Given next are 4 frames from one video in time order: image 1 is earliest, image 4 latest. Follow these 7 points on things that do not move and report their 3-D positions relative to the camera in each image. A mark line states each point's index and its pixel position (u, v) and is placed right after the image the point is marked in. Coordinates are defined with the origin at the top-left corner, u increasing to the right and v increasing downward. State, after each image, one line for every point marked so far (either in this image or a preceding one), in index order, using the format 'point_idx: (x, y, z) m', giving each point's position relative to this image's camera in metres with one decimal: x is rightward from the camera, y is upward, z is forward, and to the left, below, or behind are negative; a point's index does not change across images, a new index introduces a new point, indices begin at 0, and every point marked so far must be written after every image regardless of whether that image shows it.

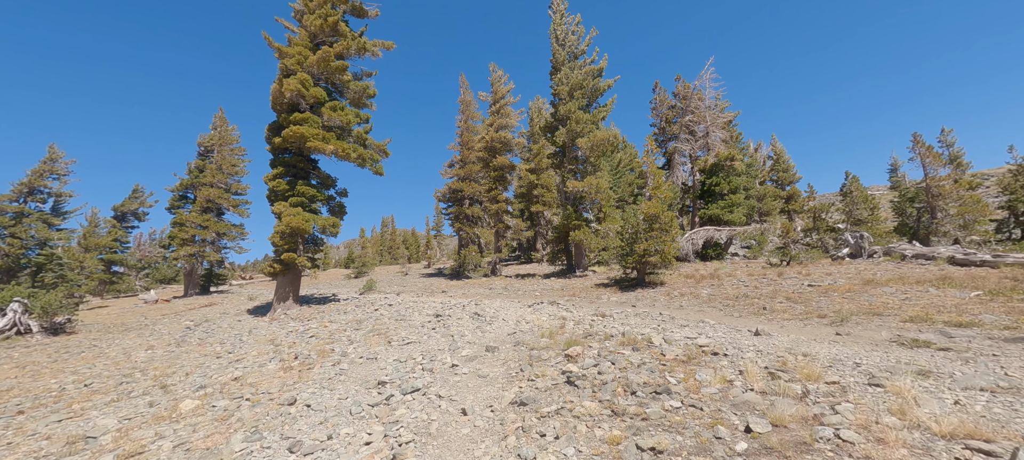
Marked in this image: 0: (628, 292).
0: (+5.1, -2.7, +16.0) m
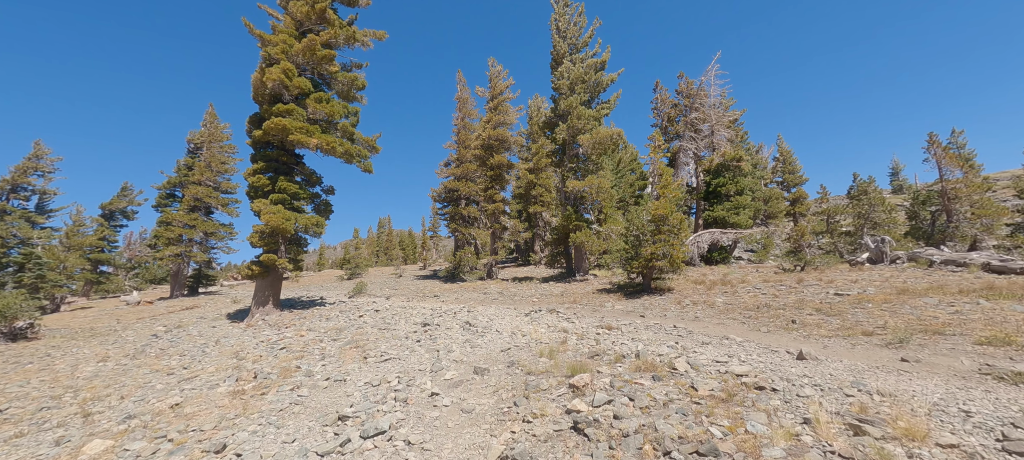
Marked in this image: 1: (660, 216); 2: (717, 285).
0: (+4.9, -2.8, +14.8) m
1: (+6.3, +0.6, +15.4) m
2: (+8.8, -2.3, +15.7) m
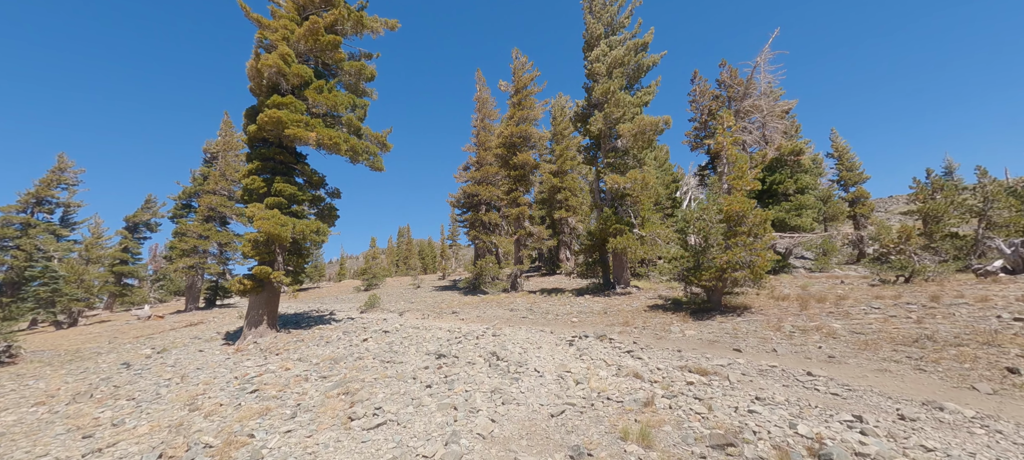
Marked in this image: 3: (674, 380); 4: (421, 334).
0: (+6.1, -2.9, +11.5) m
1: (+7.4, +0.5, +12.2) m
2: (+10.0, -2.4, +12.3) m
3: (+2.9, -2.6, +6.5) m
4: (-3.4, -3.9, +13.8) m
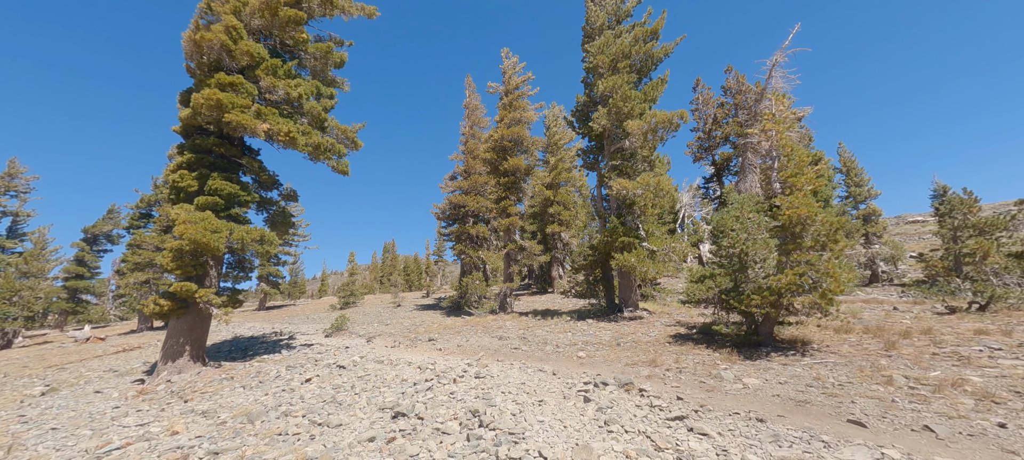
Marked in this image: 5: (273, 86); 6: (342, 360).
0: (+5.8, -3.1, +8.6) m
1: (+7.2, +0.2, +9.4) m
2: (+9.8, -2.7, +9.5) m
3: (+2.8, -2.6, +3.5) m
4: (-3.8, -4.1, +10.6) m
5: (-9.2, +5.6, +14.1) m
6: (-6.1, -4.7, +12.9) m
